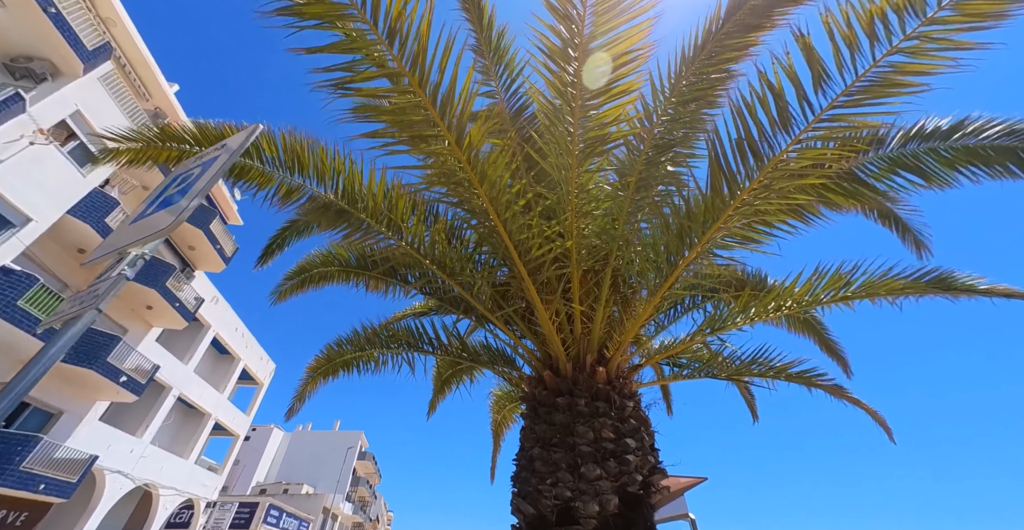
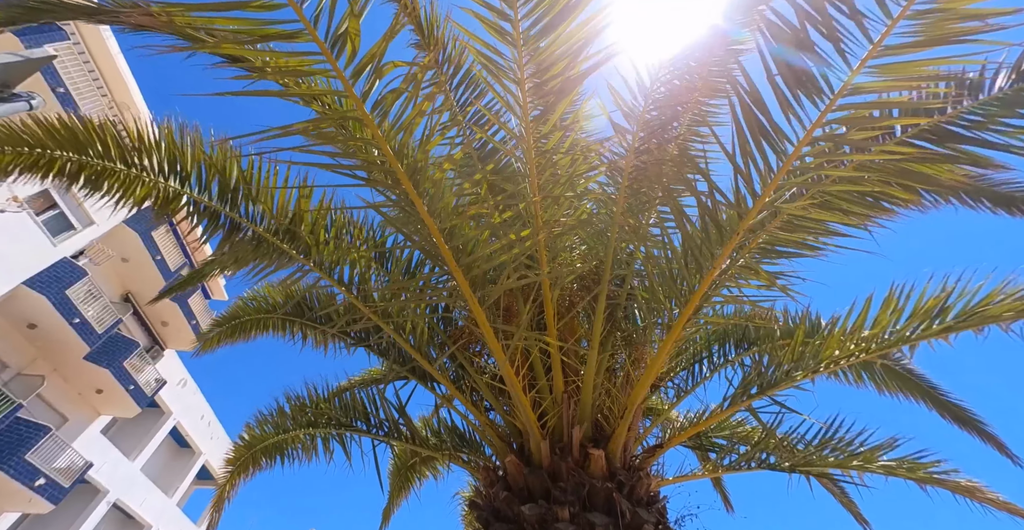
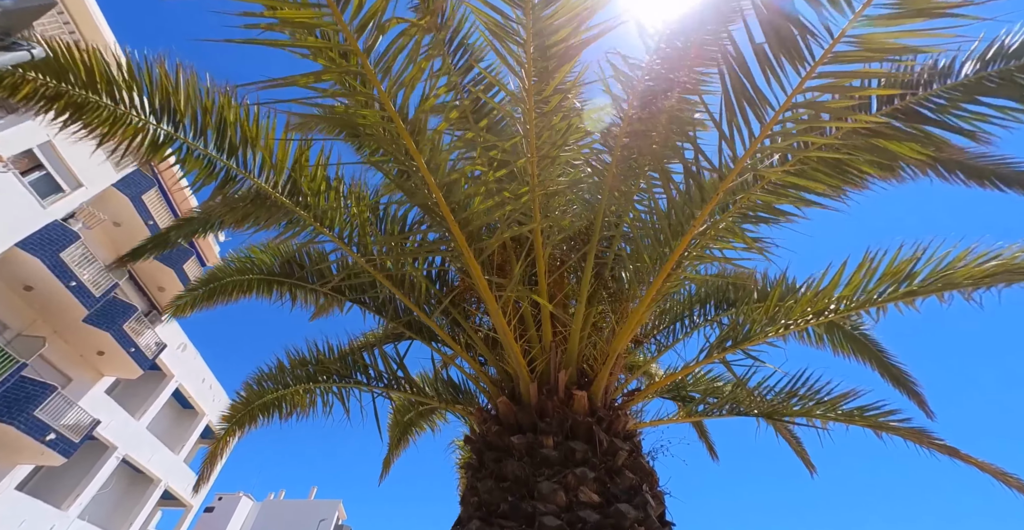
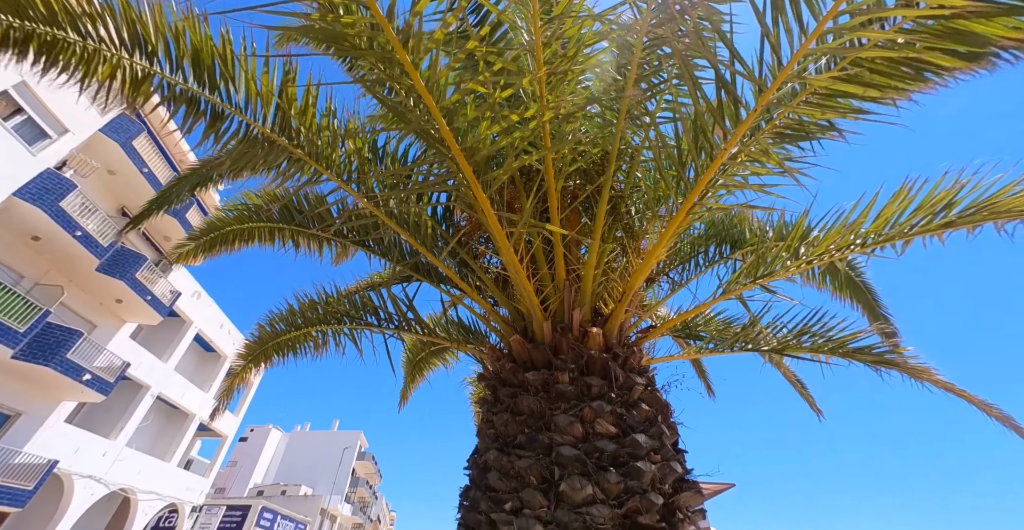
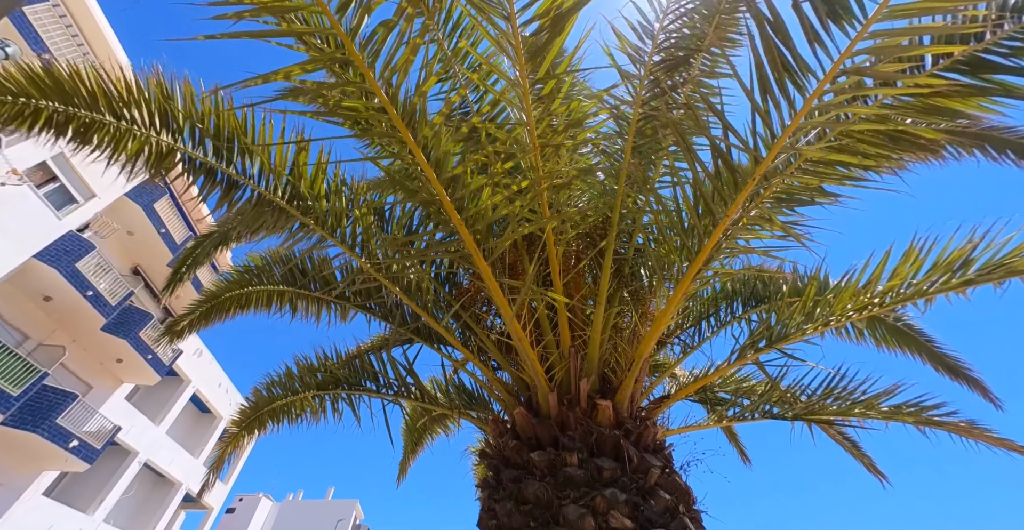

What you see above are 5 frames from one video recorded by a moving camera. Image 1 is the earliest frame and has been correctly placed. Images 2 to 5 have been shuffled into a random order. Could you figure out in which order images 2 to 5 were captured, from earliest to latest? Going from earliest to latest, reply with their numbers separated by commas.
3, 2, 5, 4
